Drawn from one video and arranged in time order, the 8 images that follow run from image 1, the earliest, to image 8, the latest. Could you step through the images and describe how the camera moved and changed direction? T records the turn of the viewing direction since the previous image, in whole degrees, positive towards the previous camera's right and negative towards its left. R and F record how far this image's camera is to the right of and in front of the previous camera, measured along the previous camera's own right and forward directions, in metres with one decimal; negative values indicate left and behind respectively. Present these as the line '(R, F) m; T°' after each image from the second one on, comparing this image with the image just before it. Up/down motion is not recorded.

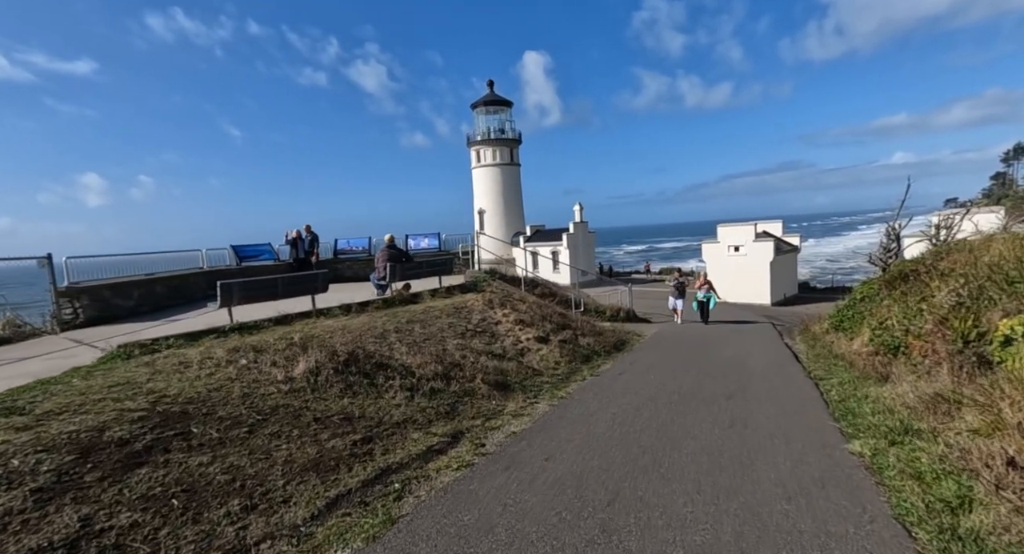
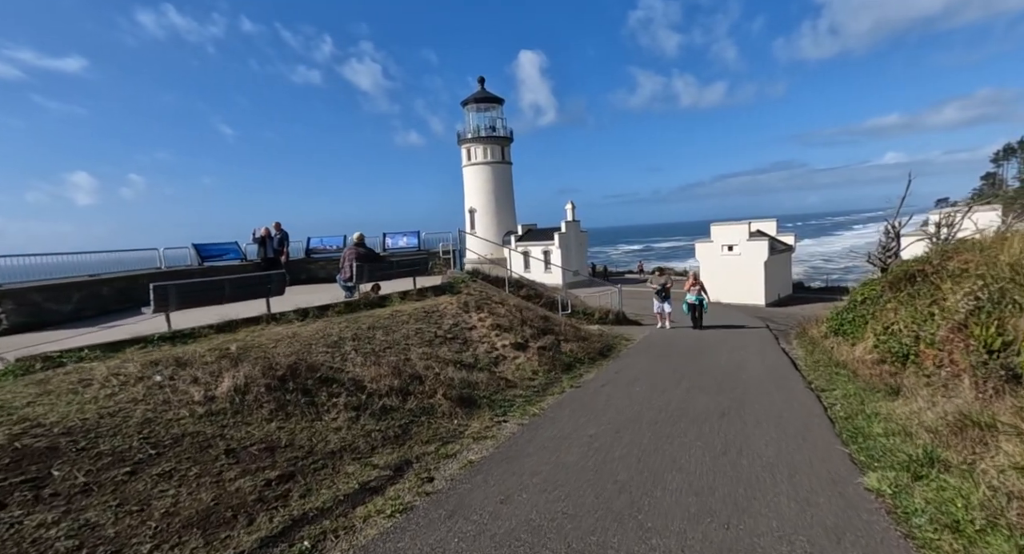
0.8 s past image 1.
(+0.3, +0.8) m; +1°
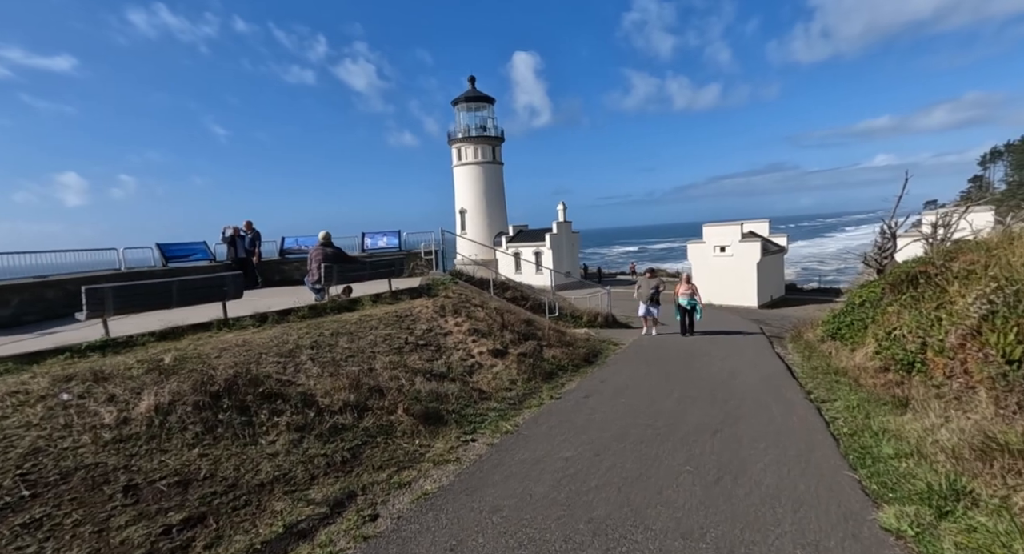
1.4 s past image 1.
(+0.2, +0.6) m; +1°
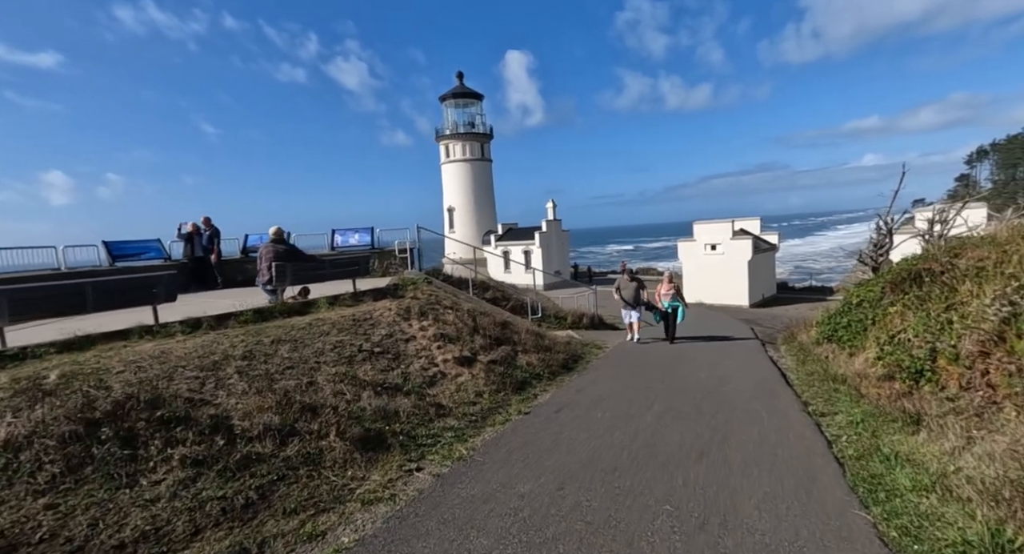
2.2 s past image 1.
(+0.3, +0.8) m; +1°
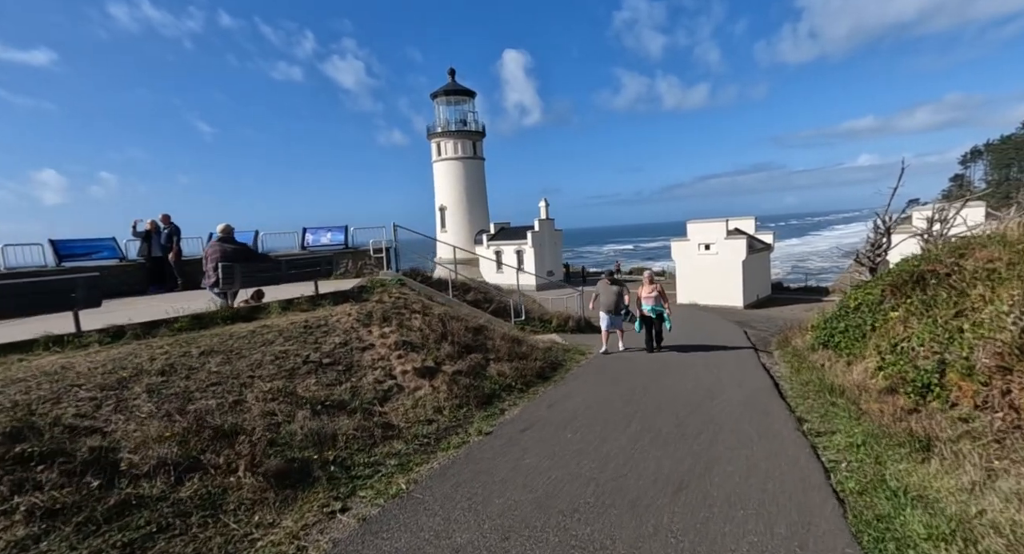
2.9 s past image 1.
(+0.4, +0.7) m; 0°
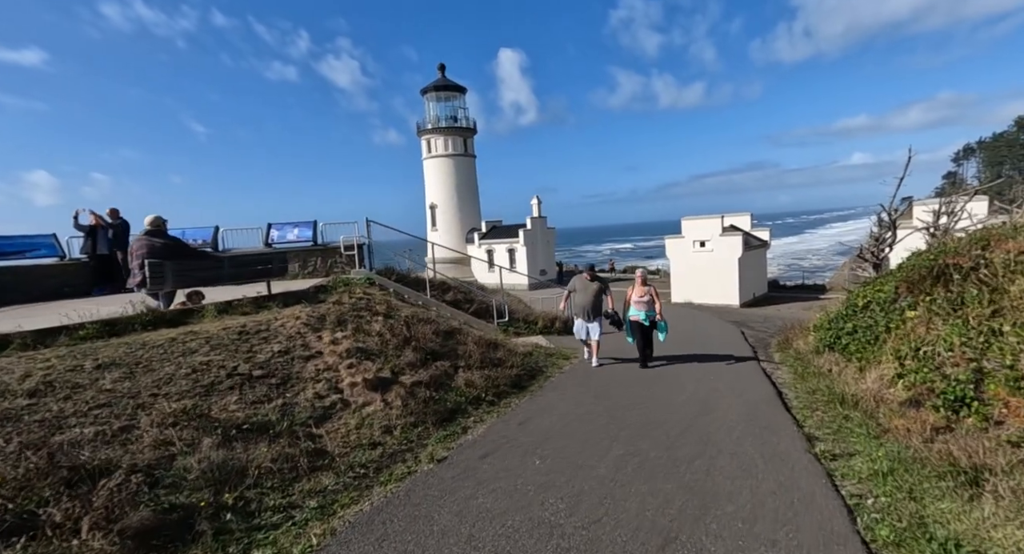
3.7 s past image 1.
(+0.3, +0.9) m; 0°
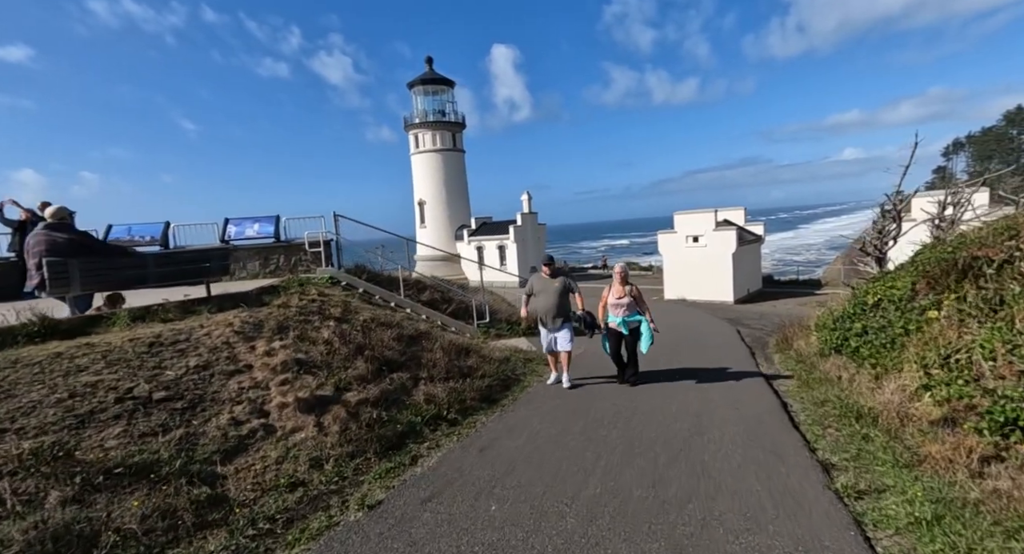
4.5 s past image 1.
(+0.3, +0.9) m; +1°
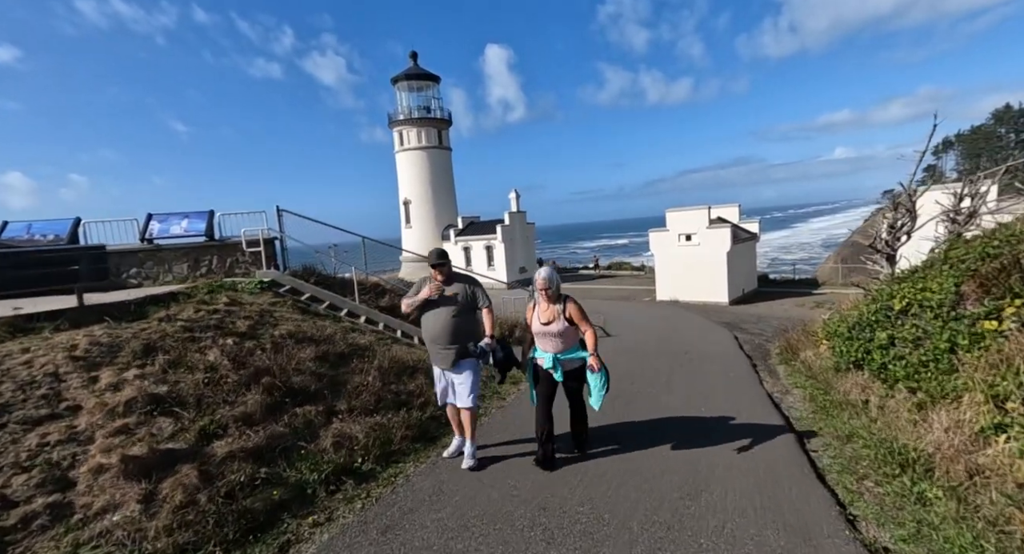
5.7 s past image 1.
(+0.5, +1.4) m; +1°
